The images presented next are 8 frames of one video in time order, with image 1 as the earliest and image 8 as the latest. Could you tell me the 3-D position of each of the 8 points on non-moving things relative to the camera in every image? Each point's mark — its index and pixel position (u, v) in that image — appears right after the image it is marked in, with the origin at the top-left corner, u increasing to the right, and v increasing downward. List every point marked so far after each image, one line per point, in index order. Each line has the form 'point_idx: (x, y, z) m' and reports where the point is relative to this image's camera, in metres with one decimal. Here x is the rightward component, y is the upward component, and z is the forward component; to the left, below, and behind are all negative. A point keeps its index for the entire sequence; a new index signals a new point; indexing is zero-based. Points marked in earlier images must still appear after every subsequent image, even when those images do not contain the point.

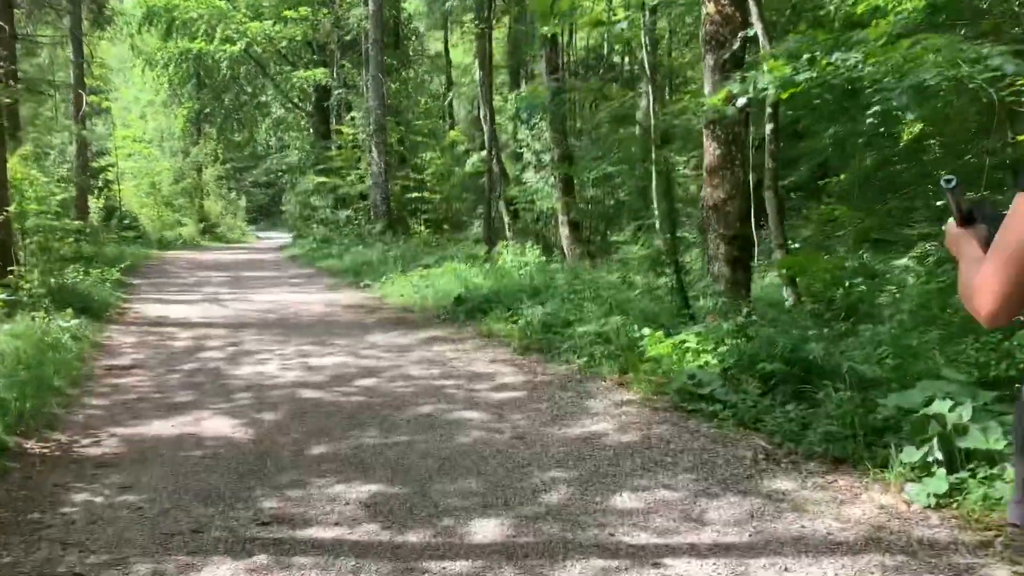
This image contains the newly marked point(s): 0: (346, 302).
0: (-2.2, -0.2, +11.2) m
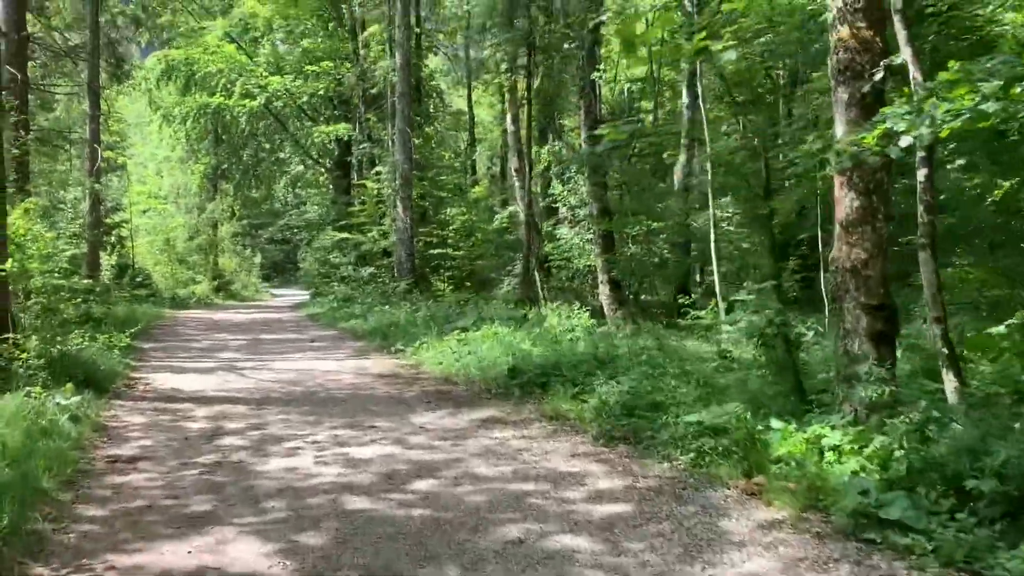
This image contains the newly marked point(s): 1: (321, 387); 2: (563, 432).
0: (-1.6, -1.0, +10.1) m
1: (-2.0, -1.0, +9.0) m
2: (+0.4, -1.1, +6.4) m
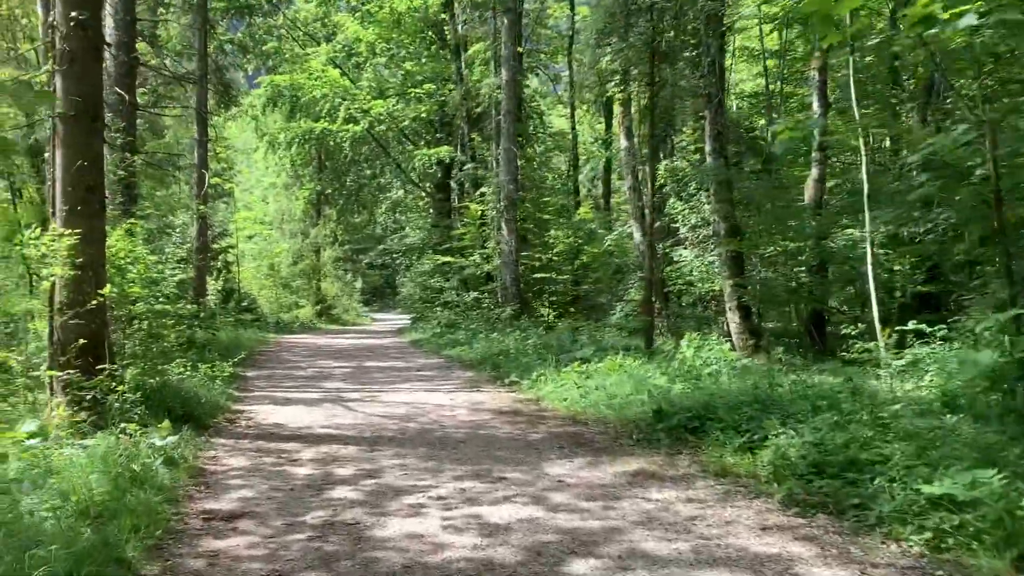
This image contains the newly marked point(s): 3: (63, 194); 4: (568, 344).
0: (-0.2, -1.3, +9.1) m
1: (-0.7, -1.3, +8.1) m
2: (+1.4, -1.3, +5.2) m
3: (-3.9, +0.8, +7.5) m
4: (+0.8, -0.9, +13.0) m
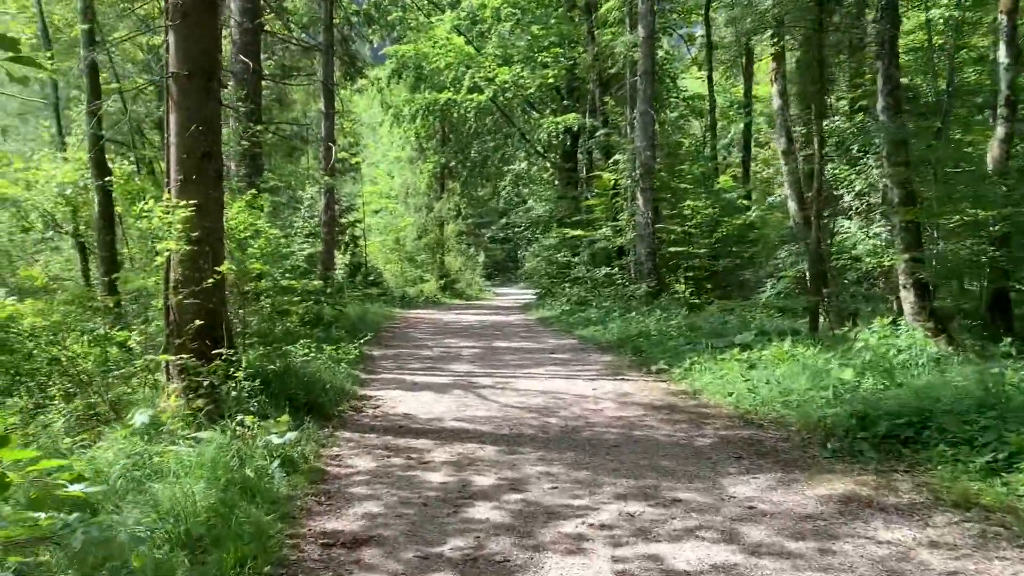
0: (+1.2, -1.0, +8.0) m
1: (+0.6, -1.1, +7.0) m
2: (+2.3, -1.2, +4.0) m
3: (-2.7, +1.0, +6.9) m
4: (+2.8, -0.5, +11.7) m
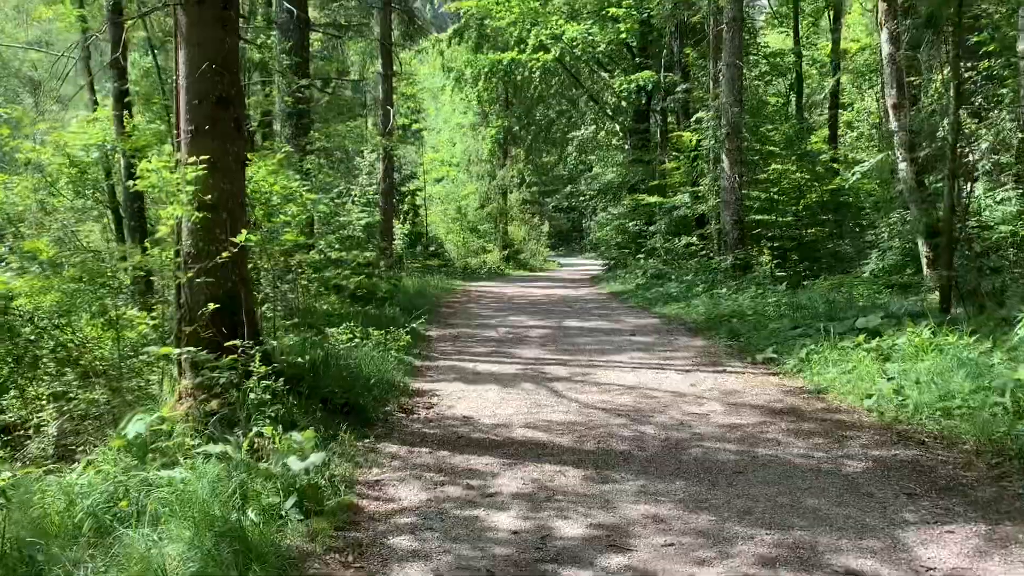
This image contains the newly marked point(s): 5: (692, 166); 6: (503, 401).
0: (+1.9, -0.9, +6.5) m
1: (+1.1, -0.9, +5.6) m
2: (+2.6, -1.1, +2.4) m
3: (-2.1, +1.2, +5.6) m
4: (+3.7, -0.2, +10.1) m
5: (+4.0, +2.7, +19.0) m
6: (-0.1, -0.9, +6.5) m
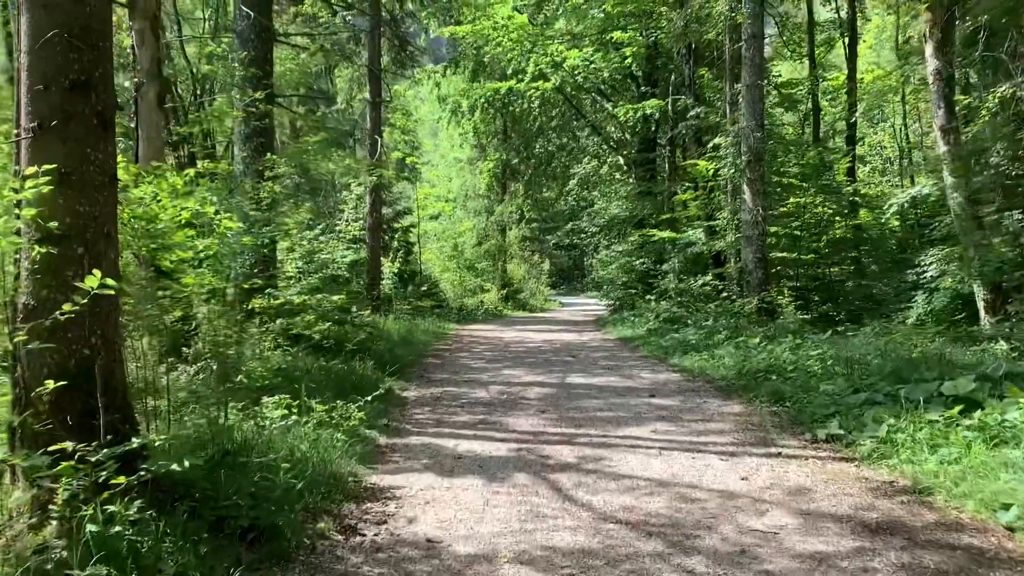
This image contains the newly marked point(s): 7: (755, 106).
0: (+1.8, -1.2, +4.7) m
1: (+1.1, -1.2, +3.8) m
2: (+2.5, -1.3, +0.6) m
3: (-2.2, +0.9, +3.9) m
4: (+3.6, -0.7, +8.3) m
5: (+3.9, +1.8, +17.4) m
6: (-0.1, -1.2, +4.7) m
7: (+4.0, +3.0, +14.1) m
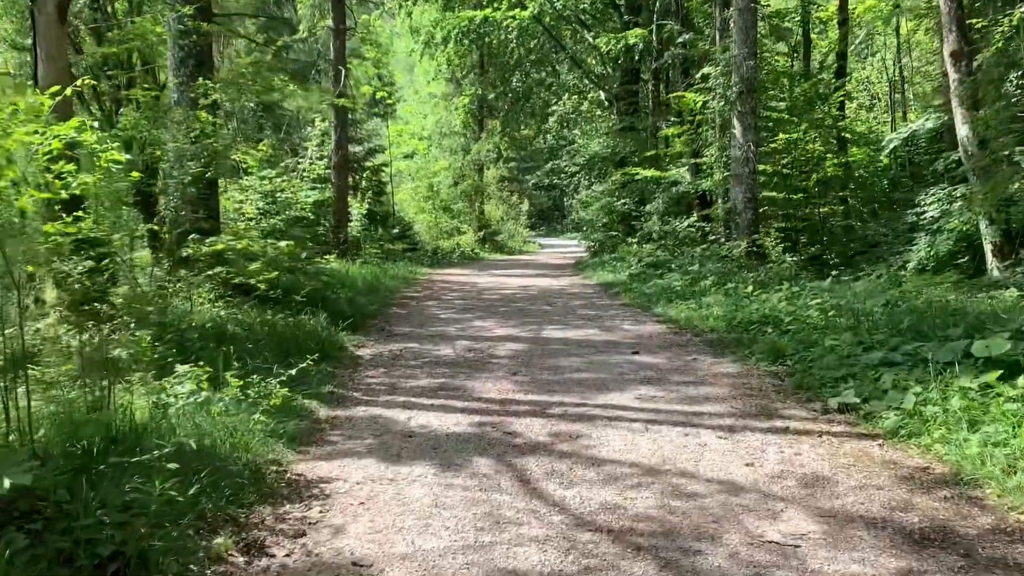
0: (+1.6, -1.0, +3.8) m
1: (+0.9, -1.1, +2.9) m
2: (+2.4, -1.3, -0.2) m
3: (-2.4, +1.0, +2.8) m
4: (+3.3, -0.2, +7.4) m
5: (+3.4, +2.9, +16.3) m
6: (-0.3, -1.0, +3.8) m
7: (+3.6, +3.9, +12.9) m
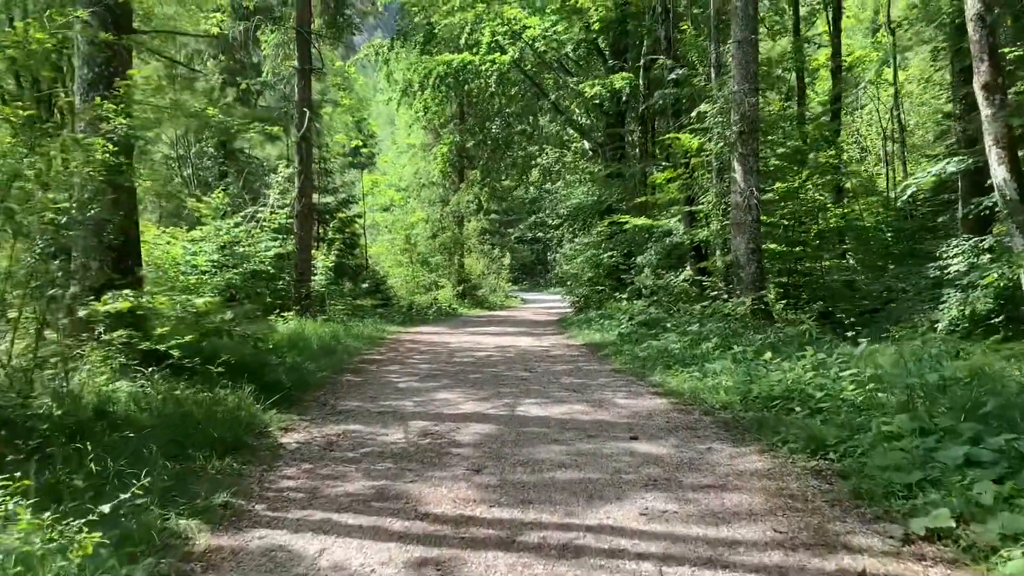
0: (+1.4, -1.2, +2.2) m
1: (+0.7, -1.3, +1.3) m
2: (+2.3, -1.3, -1.8) m
3: (-2.5, +0.8, +1.3) m
4: (+3.1, -0.7, +5.9) m
5: (+3.0, +1.8, +15.0) m
6: (-0.5, -1.2, +2.2) m
7: (+3.2, +3.0, +11.7) m
